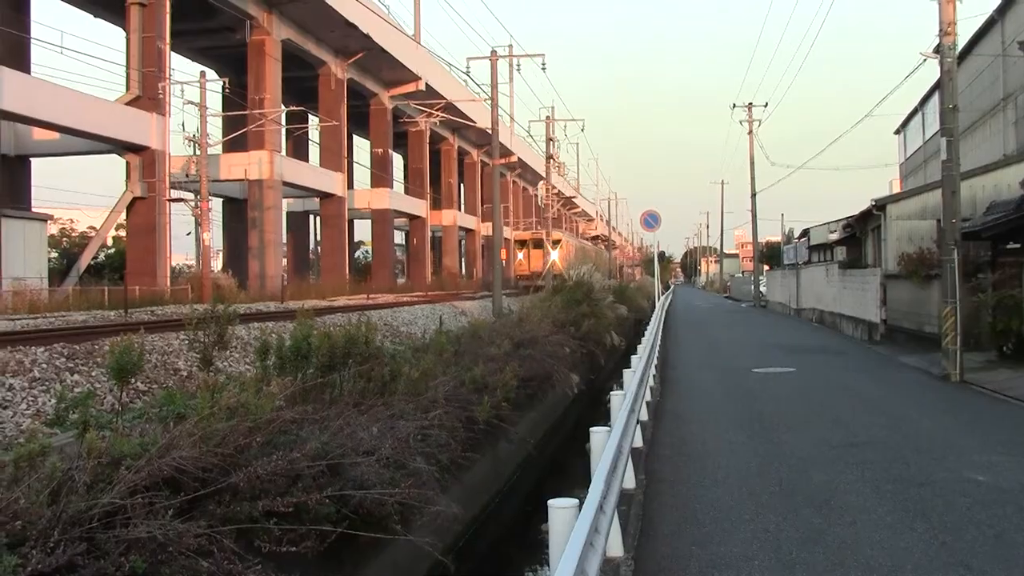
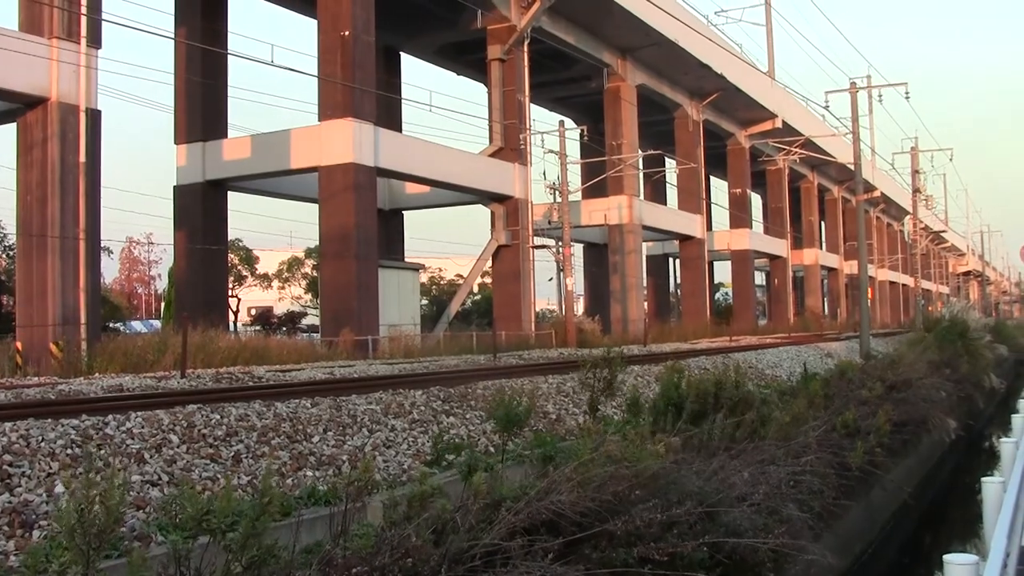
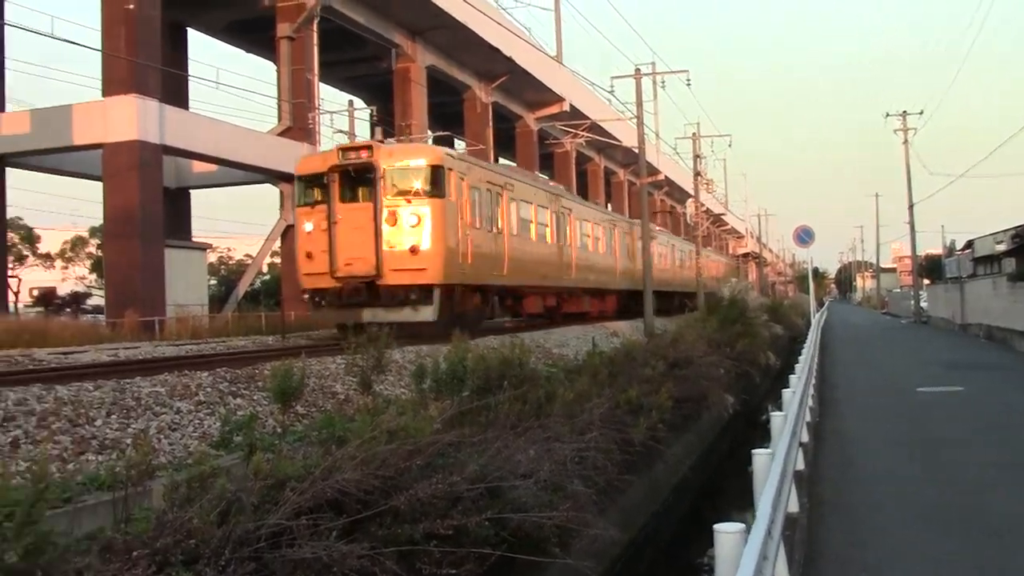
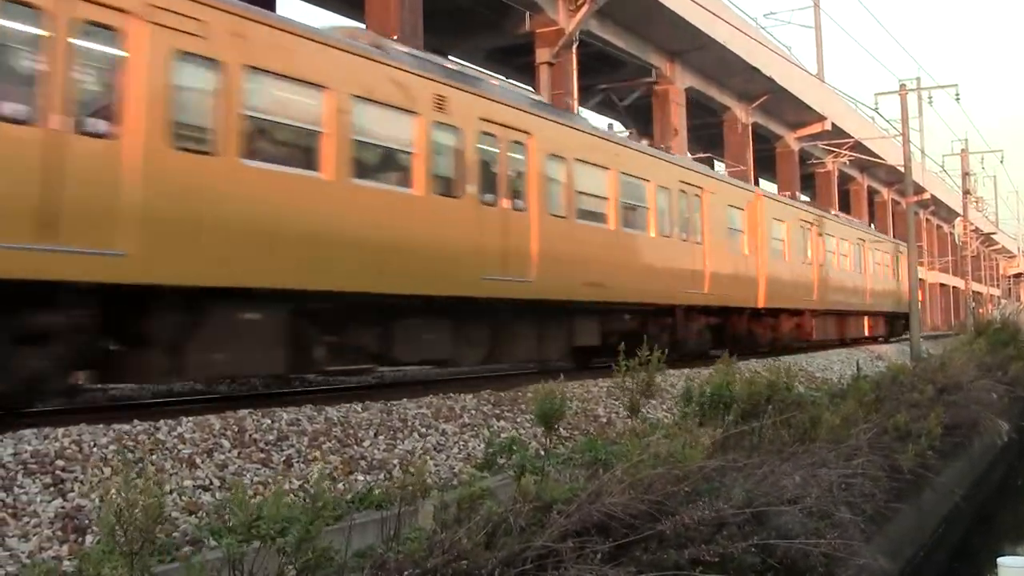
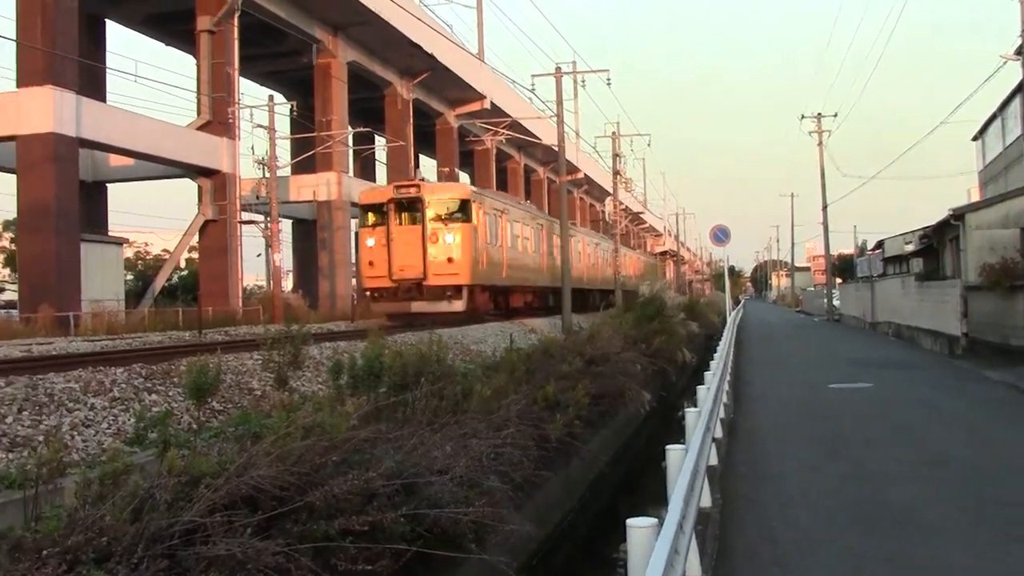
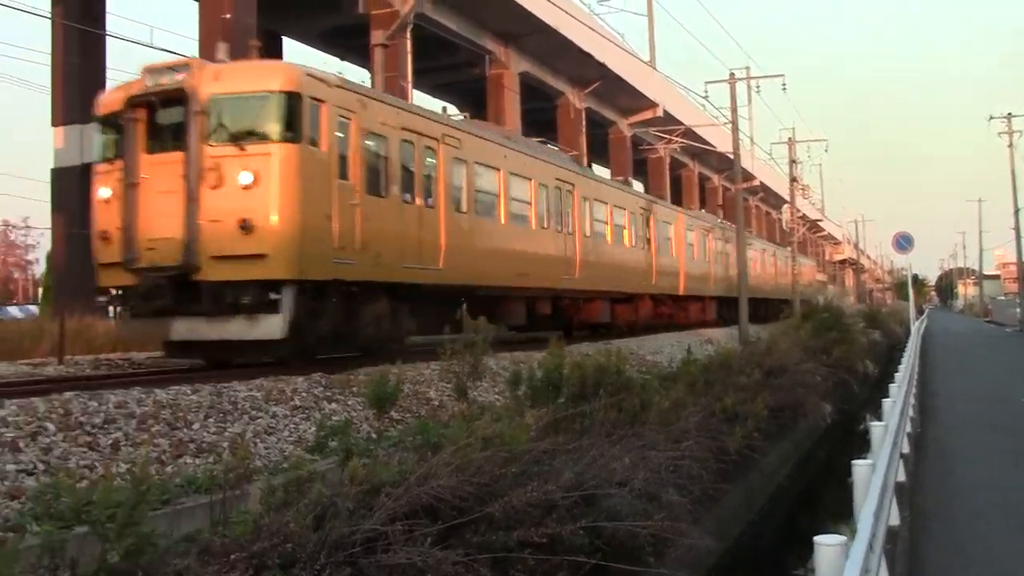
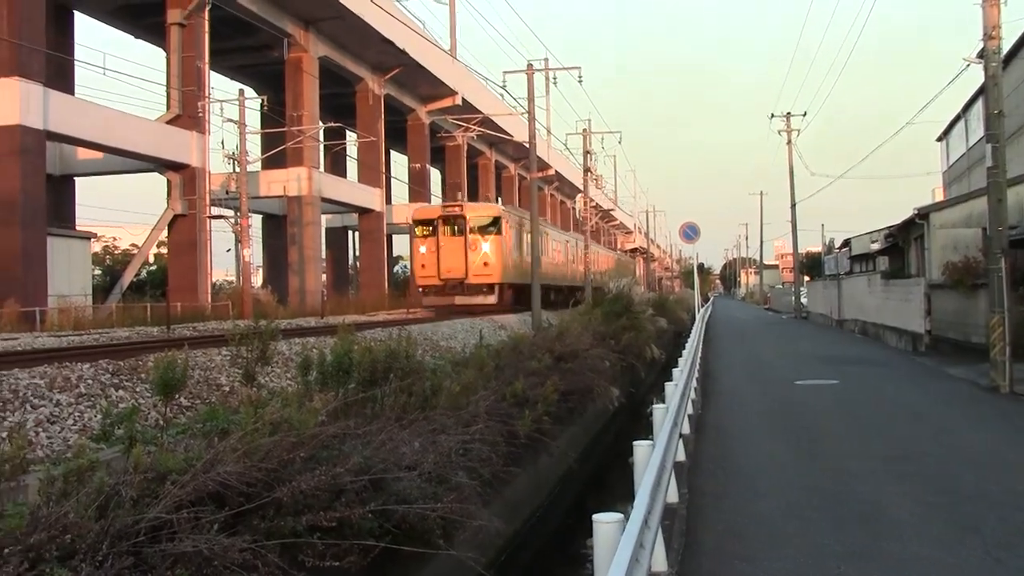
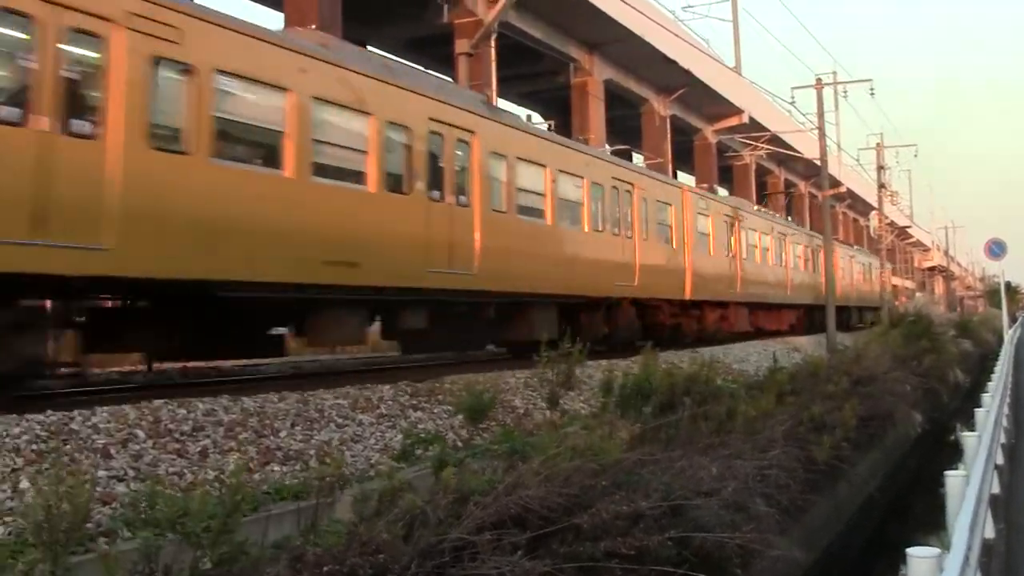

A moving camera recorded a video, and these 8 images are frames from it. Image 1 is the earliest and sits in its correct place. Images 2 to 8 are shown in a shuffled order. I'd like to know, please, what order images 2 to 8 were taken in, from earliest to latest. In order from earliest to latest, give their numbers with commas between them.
7, 5, 3, 6, 8, 4, 2
